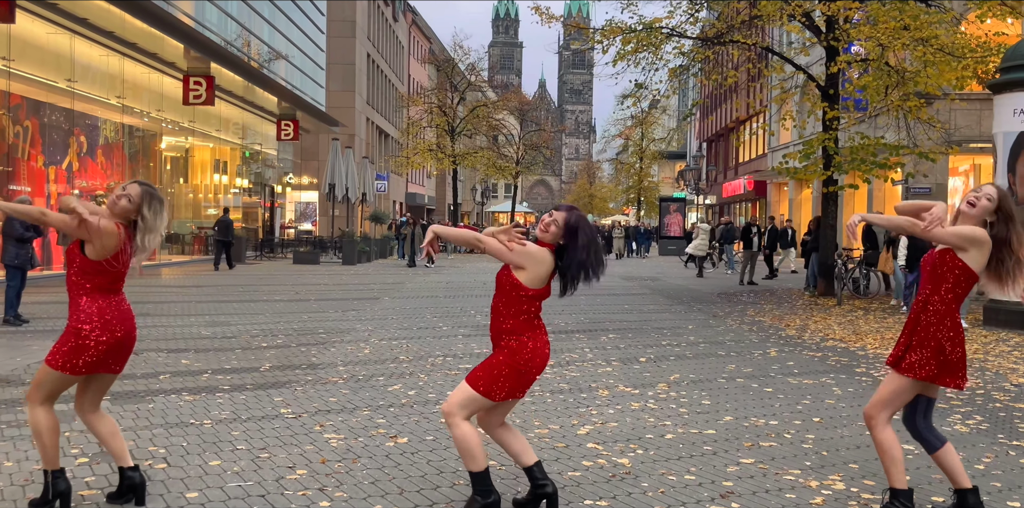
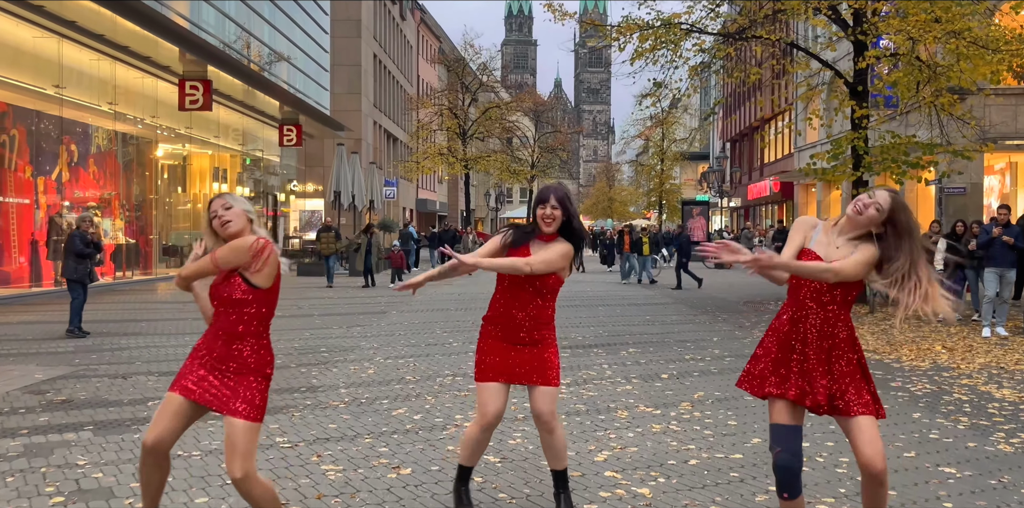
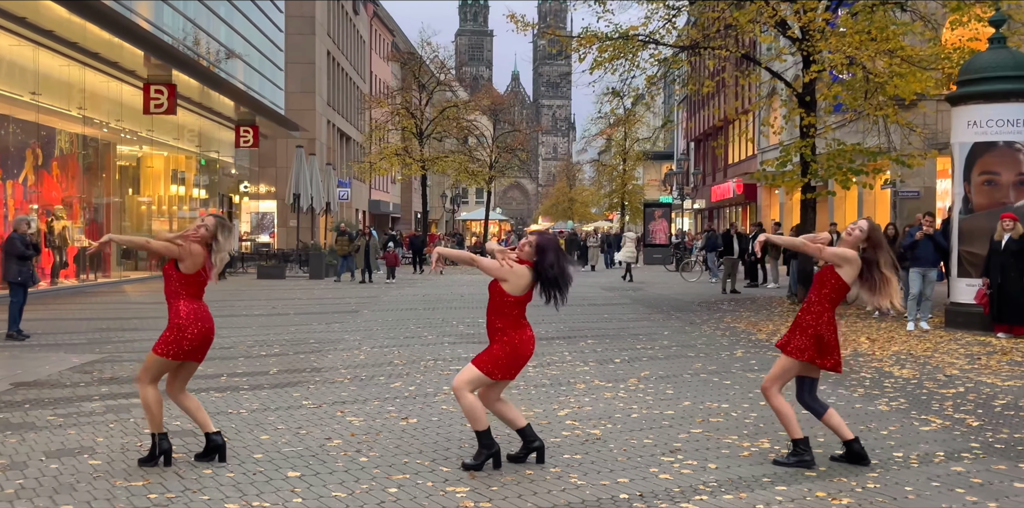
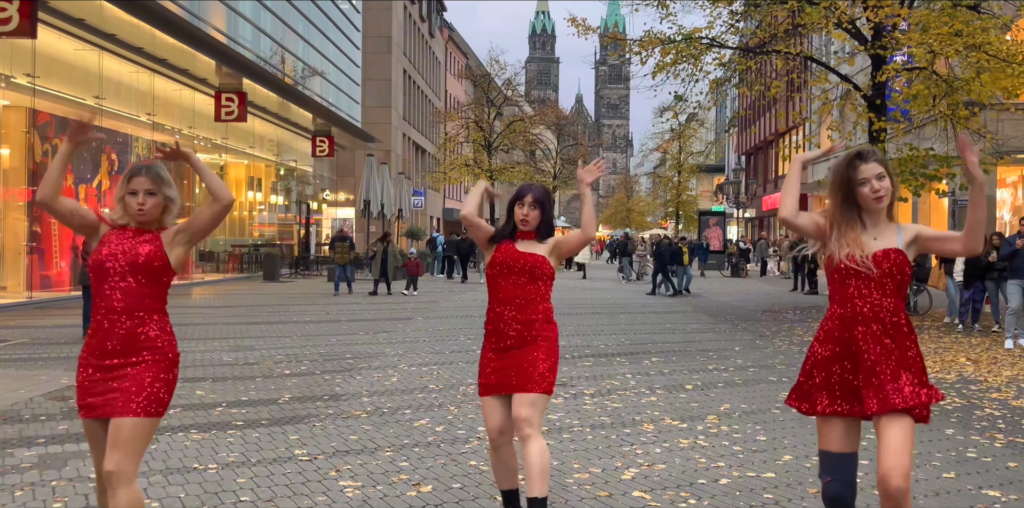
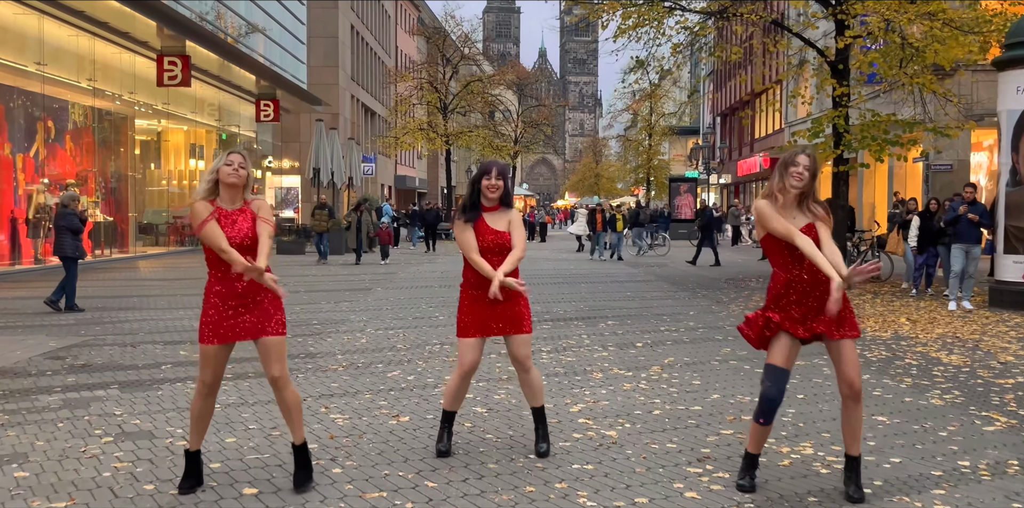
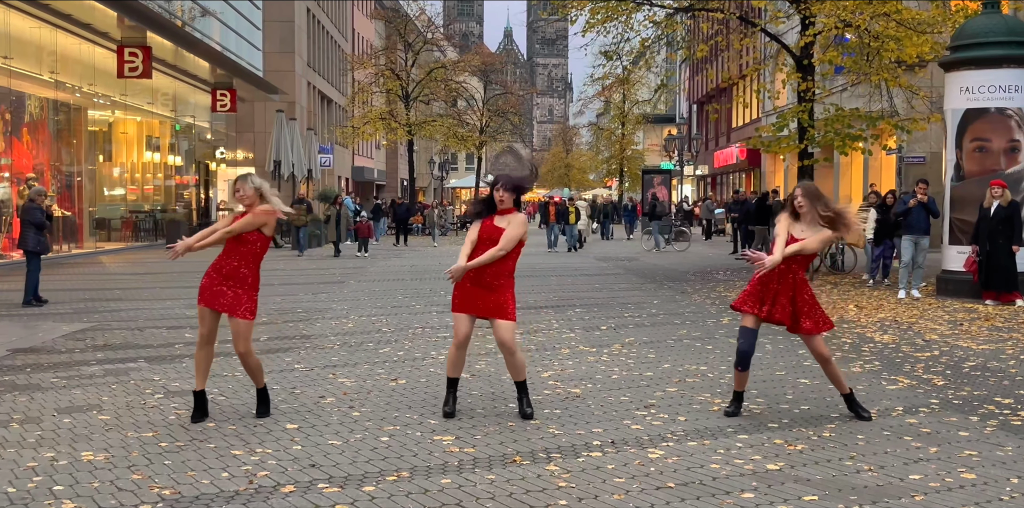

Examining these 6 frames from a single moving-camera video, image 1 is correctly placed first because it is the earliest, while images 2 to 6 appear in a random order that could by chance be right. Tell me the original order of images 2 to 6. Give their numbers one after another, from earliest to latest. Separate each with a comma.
3, 6, 5, 2, 4
